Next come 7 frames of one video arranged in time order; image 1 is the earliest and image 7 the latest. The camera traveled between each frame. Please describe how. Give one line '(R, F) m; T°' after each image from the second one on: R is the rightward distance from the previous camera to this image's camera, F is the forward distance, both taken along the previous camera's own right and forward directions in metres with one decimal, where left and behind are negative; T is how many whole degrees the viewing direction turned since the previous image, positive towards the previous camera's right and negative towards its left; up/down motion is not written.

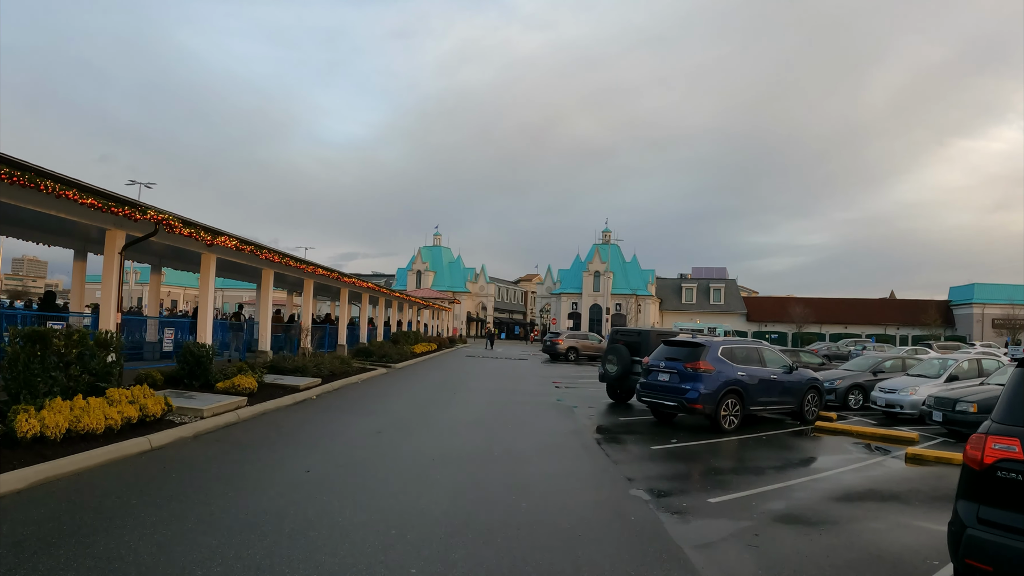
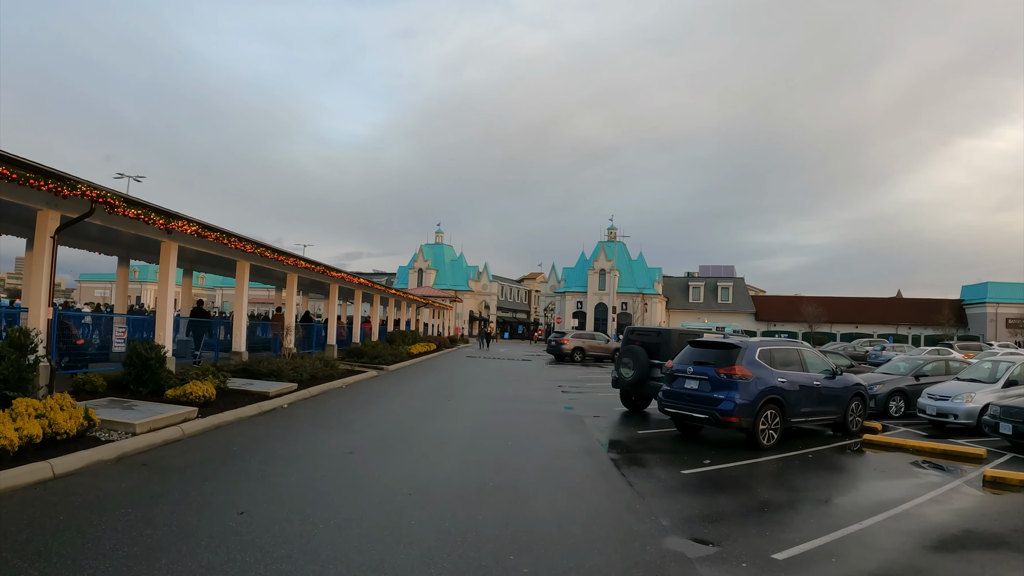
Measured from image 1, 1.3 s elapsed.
(+0.1, +1.7) m; 0°
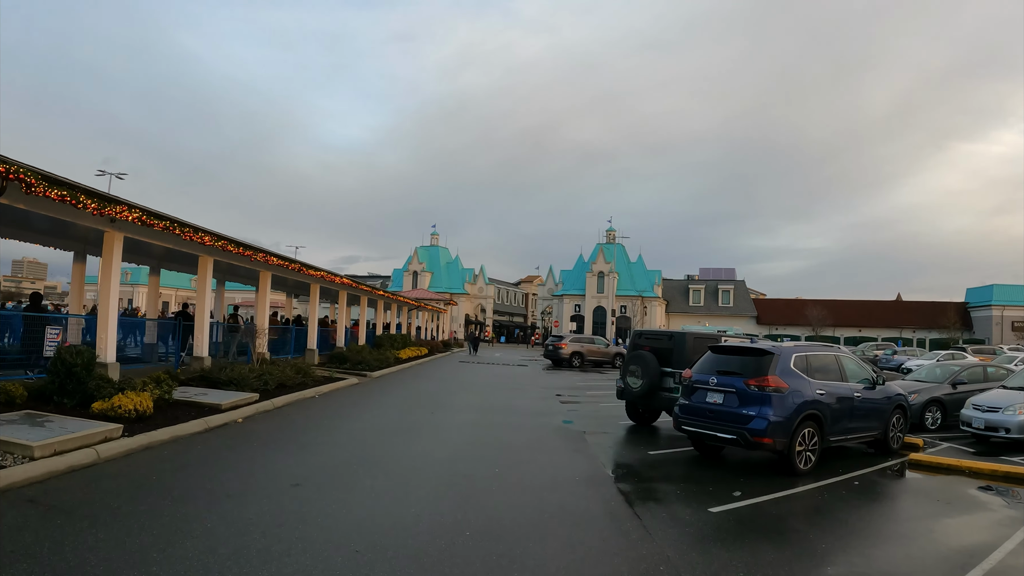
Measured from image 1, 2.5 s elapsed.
(+0.1, +1.5) m; 0°
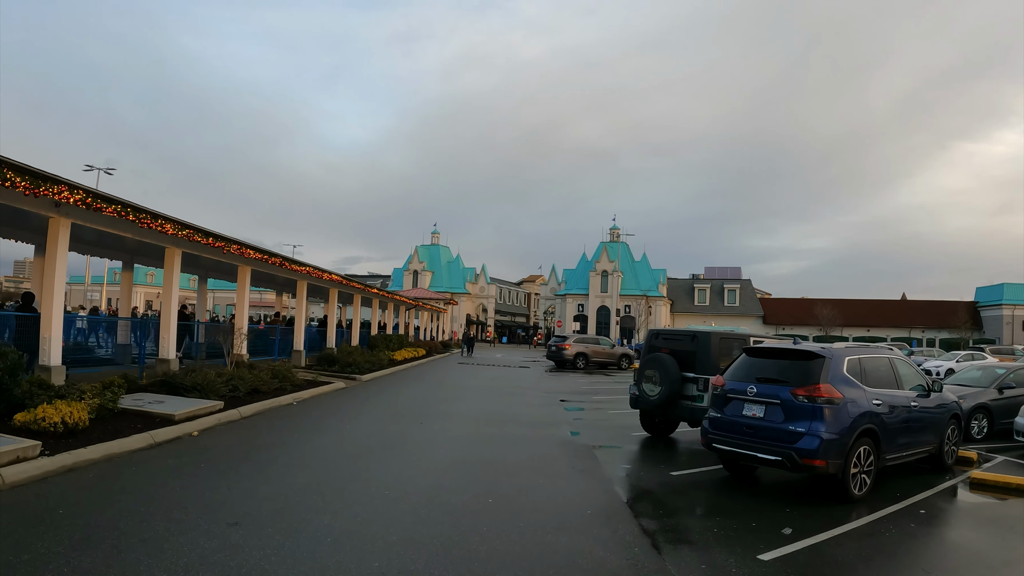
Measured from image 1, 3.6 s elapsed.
(+0.1, +1.3) m; 0°
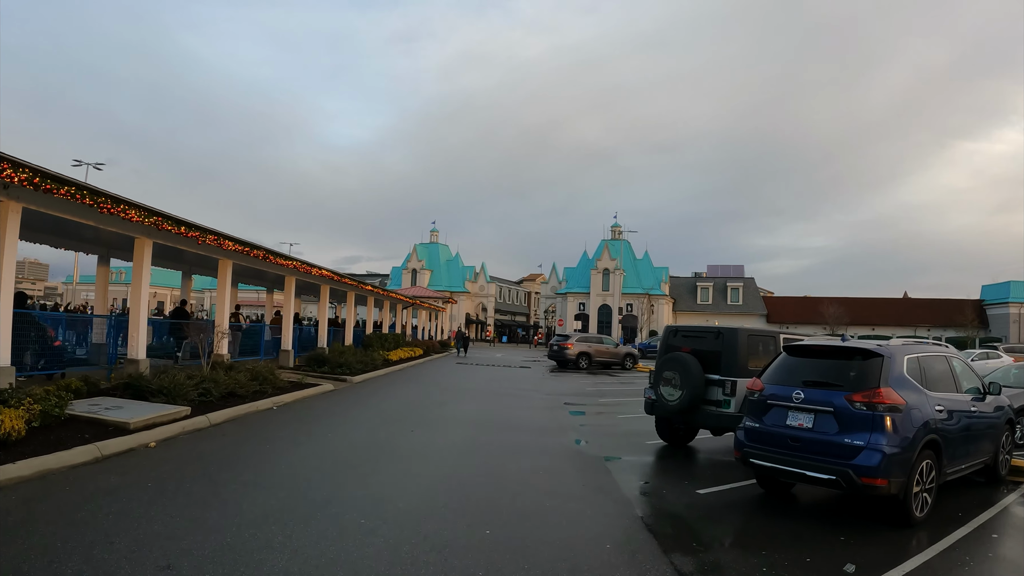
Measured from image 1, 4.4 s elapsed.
(0.0, +1.0) m; 0°
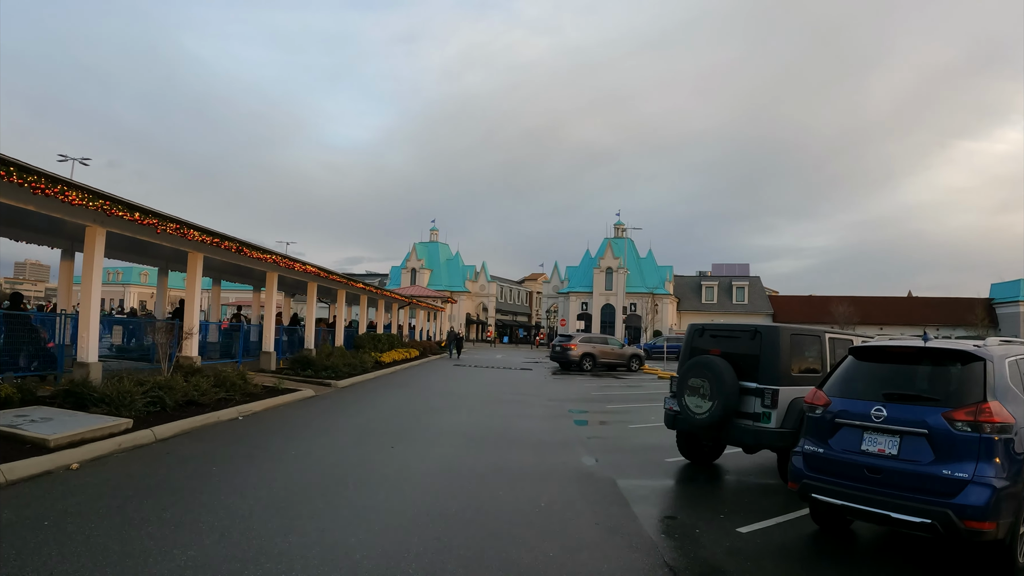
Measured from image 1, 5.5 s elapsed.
(+0.1, +1.3) m; 0°
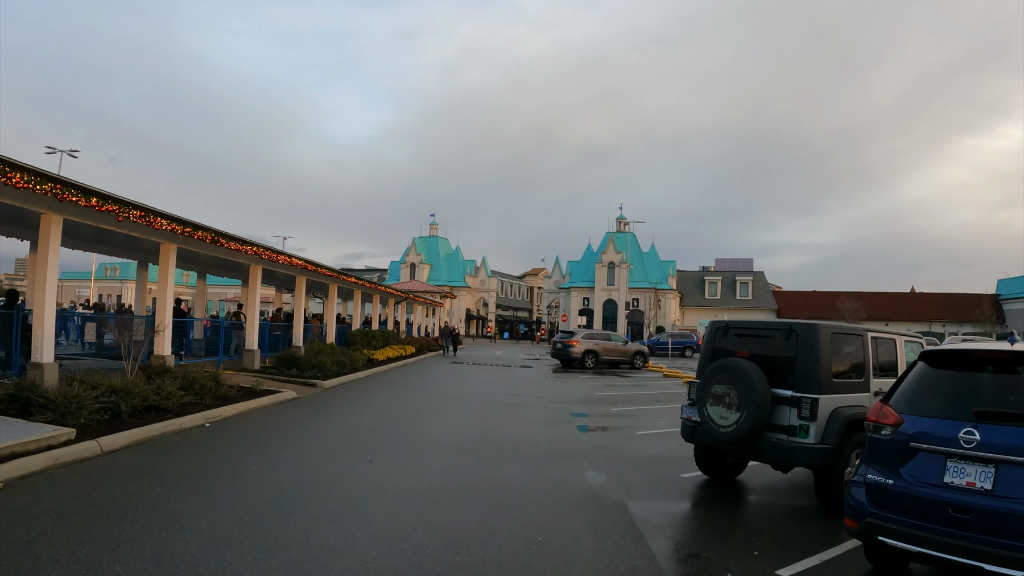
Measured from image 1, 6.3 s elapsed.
(+0.1, +1.0) m; 0°
